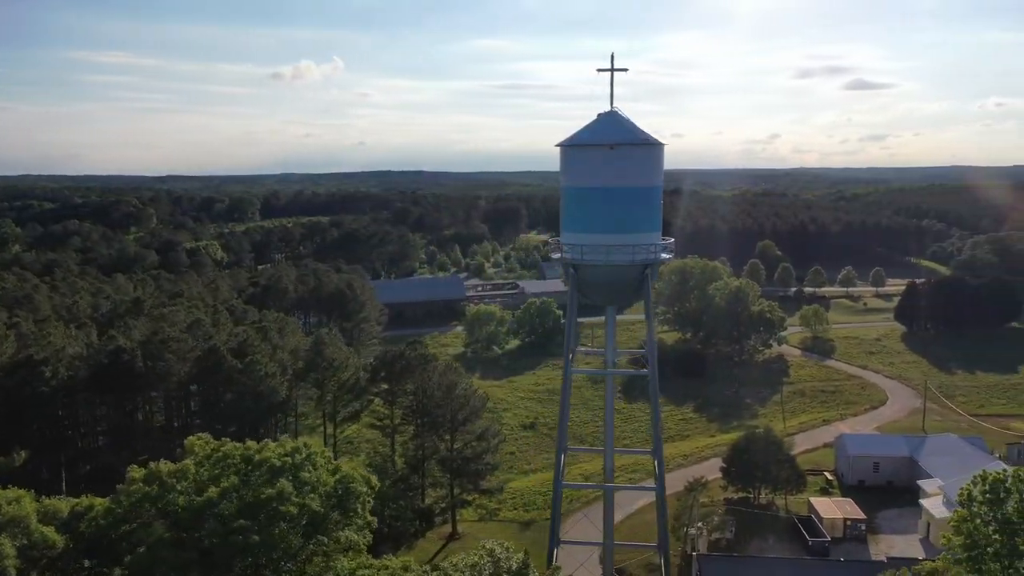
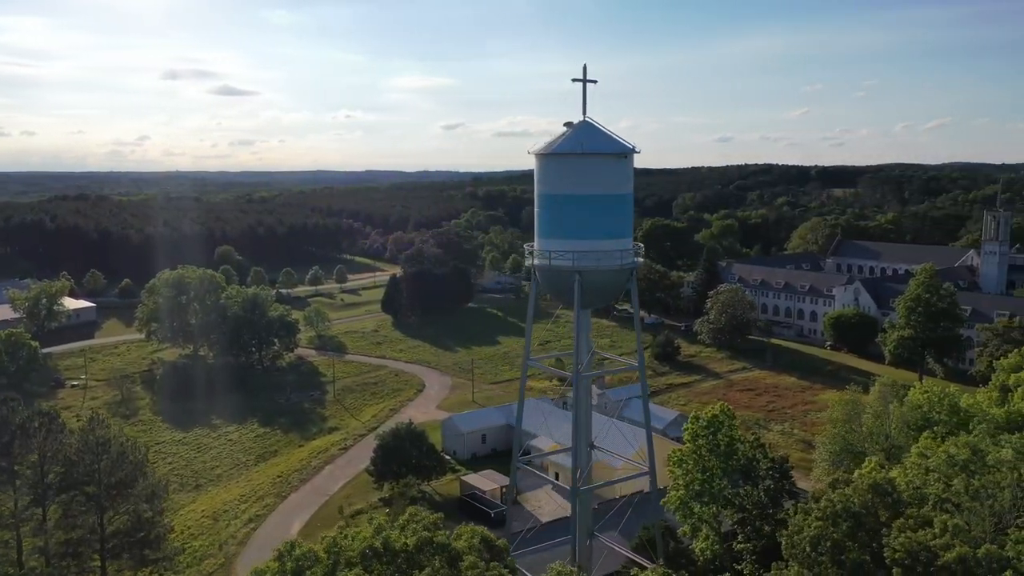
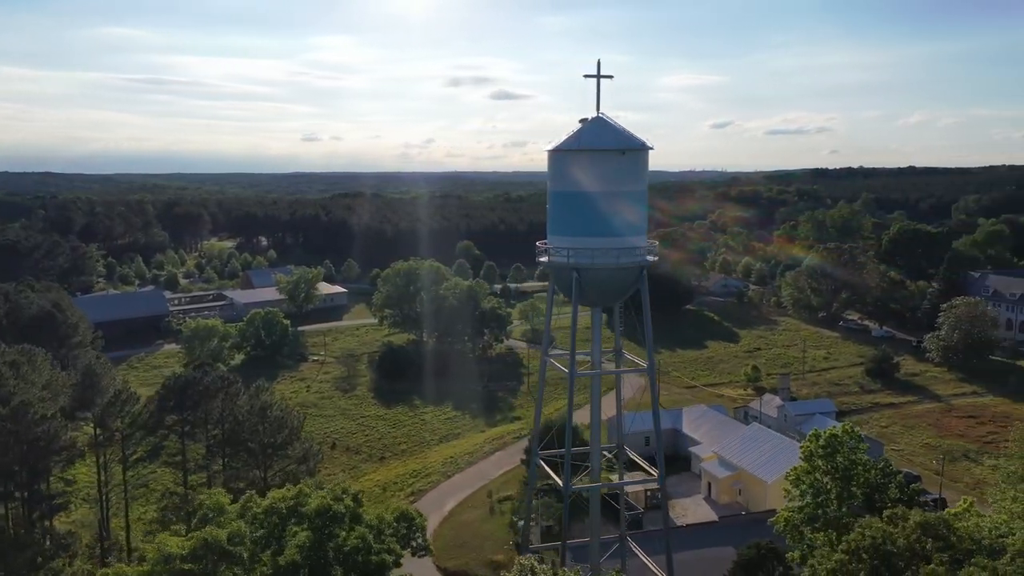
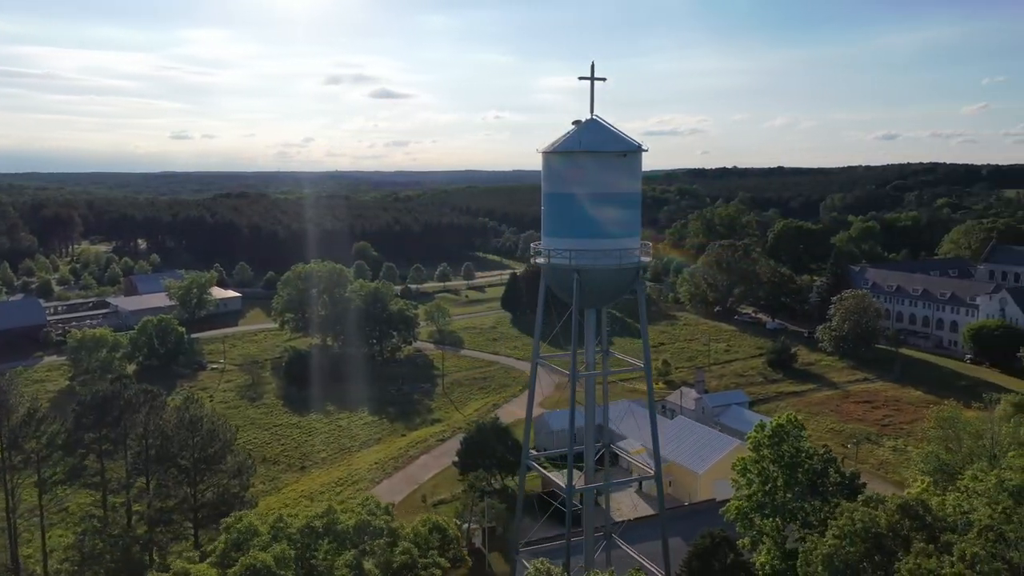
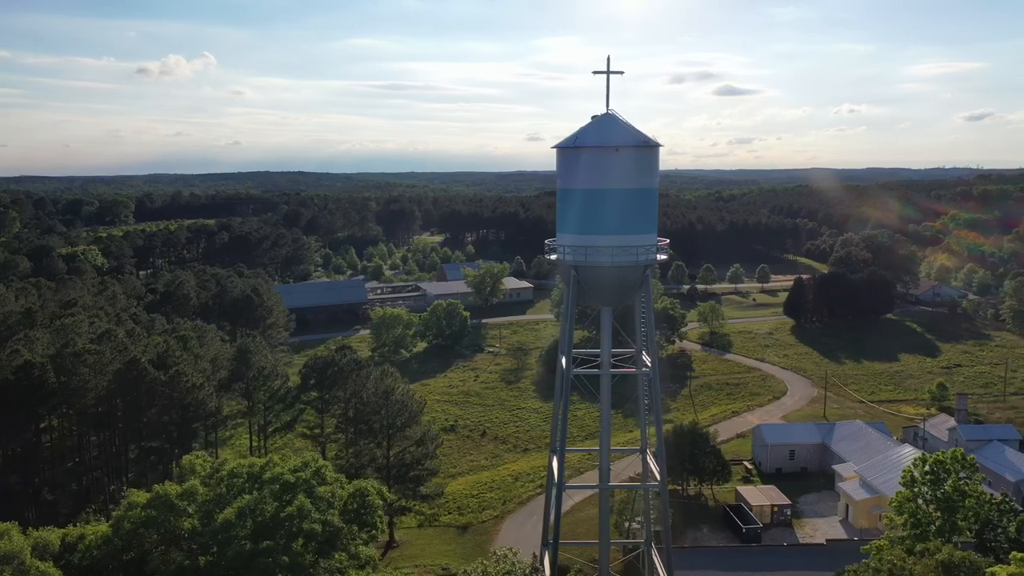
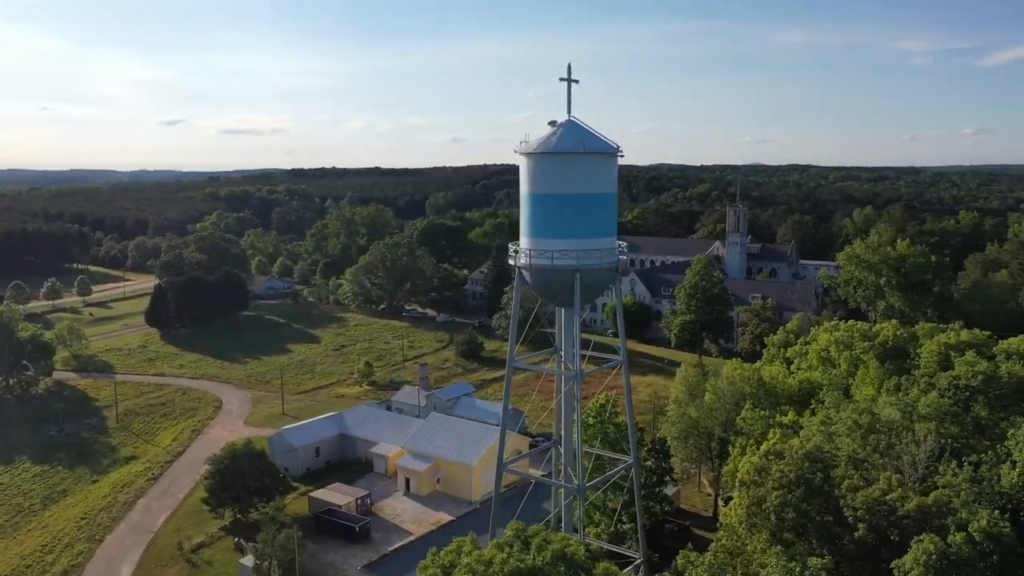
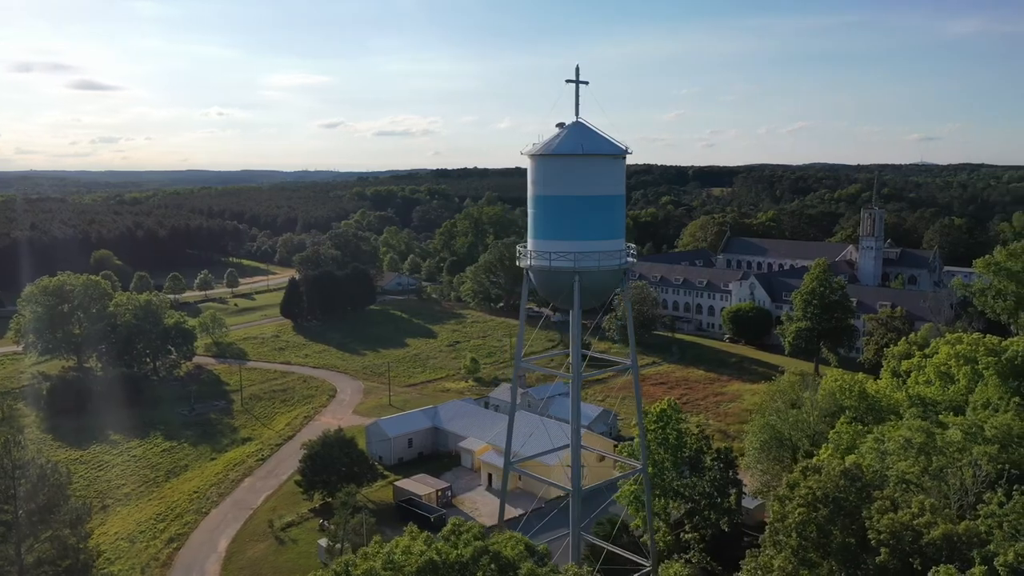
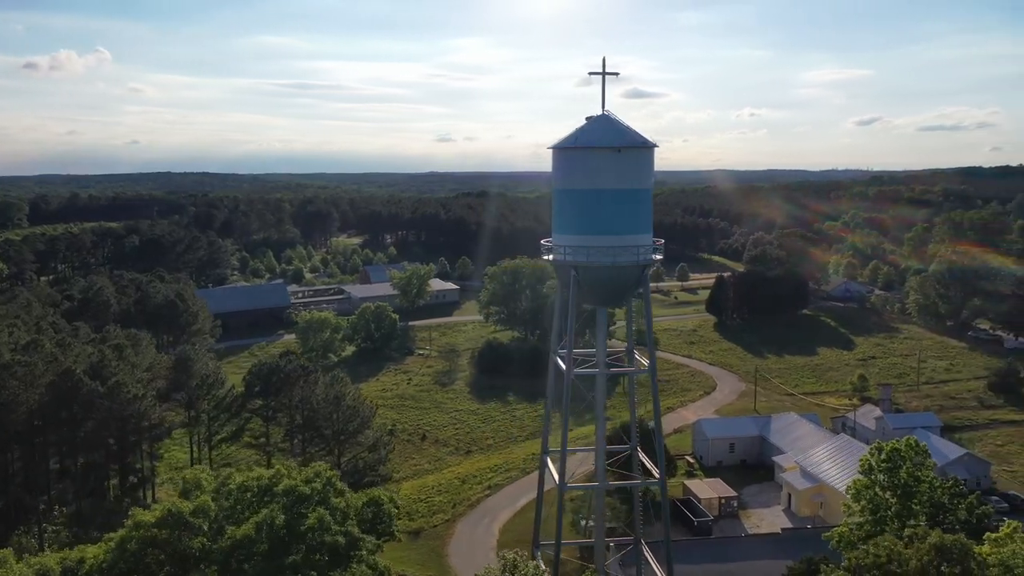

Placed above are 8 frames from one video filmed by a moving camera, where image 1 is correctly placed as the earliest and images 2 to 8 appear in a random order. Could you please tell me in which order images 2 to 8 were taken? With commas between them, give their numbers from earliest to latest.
5, 8, 3, 4, 2, 7, 6
